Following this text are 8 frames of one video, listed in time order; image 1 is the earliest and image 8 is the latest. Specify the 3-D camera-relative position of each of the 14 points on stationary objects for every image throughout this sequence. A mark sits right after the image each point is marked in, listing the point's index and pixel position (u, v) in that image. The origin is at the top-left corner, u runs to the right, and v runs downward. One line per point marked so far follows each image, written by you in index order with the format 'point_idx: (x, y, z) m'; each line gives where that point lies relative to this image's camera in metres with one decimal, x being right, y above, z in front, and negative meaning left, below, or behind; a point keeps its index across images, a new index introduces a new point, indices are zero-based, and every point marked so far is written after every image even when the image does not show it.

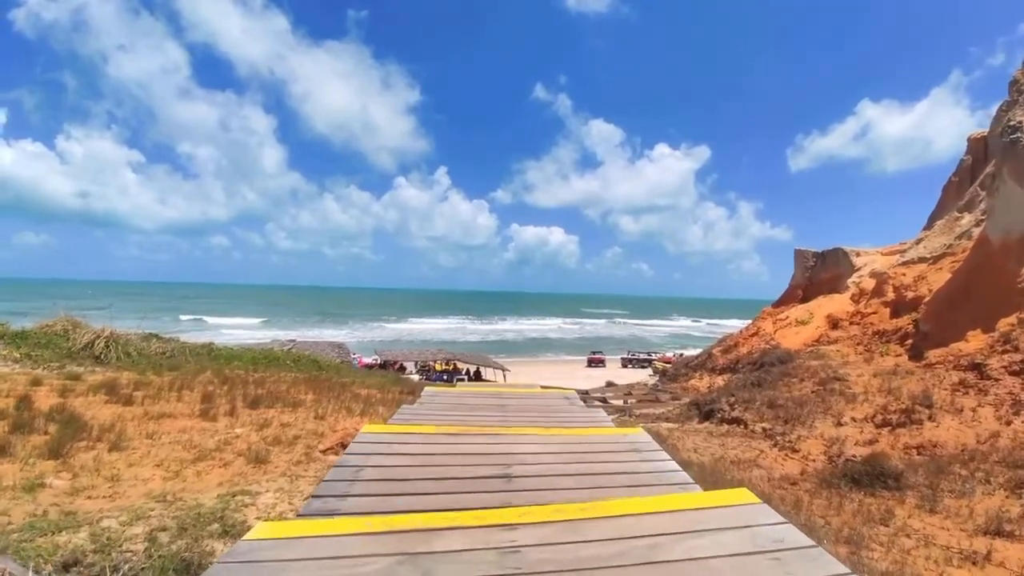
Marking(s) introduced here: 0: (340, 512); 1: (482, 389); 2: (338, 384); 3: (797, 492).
0: (-1.0, -1.3, +3.4) m
1: (-0.6, -1.9, +11.1) m
2: (-4.0, -2.1, +13.3) m
3: (+3.3, -2.3, +6.7) m
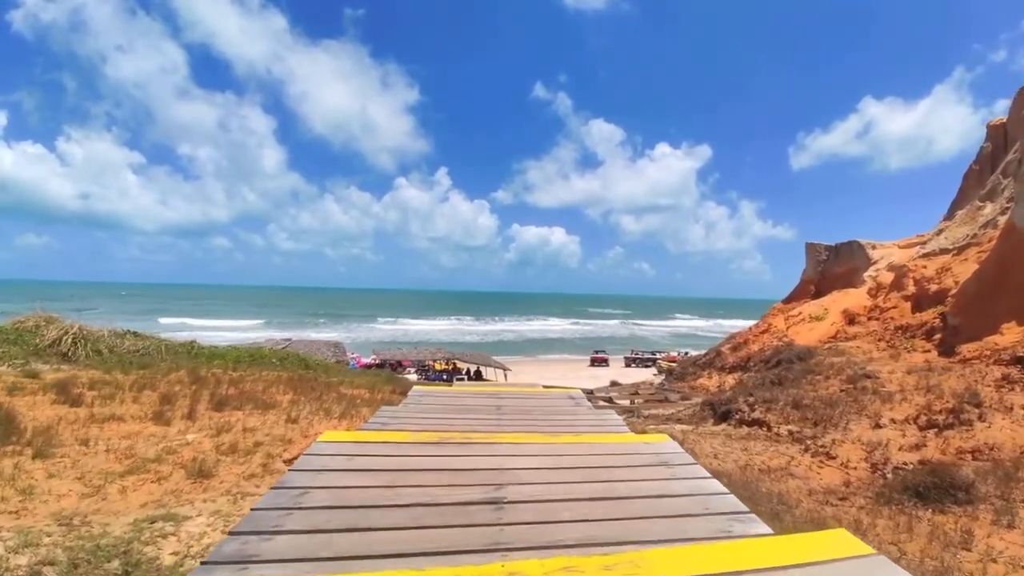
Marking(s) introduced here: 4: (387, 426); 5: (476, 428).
0: (-1.0, -1.1, +2.4) m
1: (-0.6, -1.7, +10.1) m
2: (-4.0, -1.9, +12.3) m
3: (+3.2, -2.1, +5.6) m
4: (-1.1, -1.2, +5.1) m
5: (-0.3, -1.2, +5.0) m
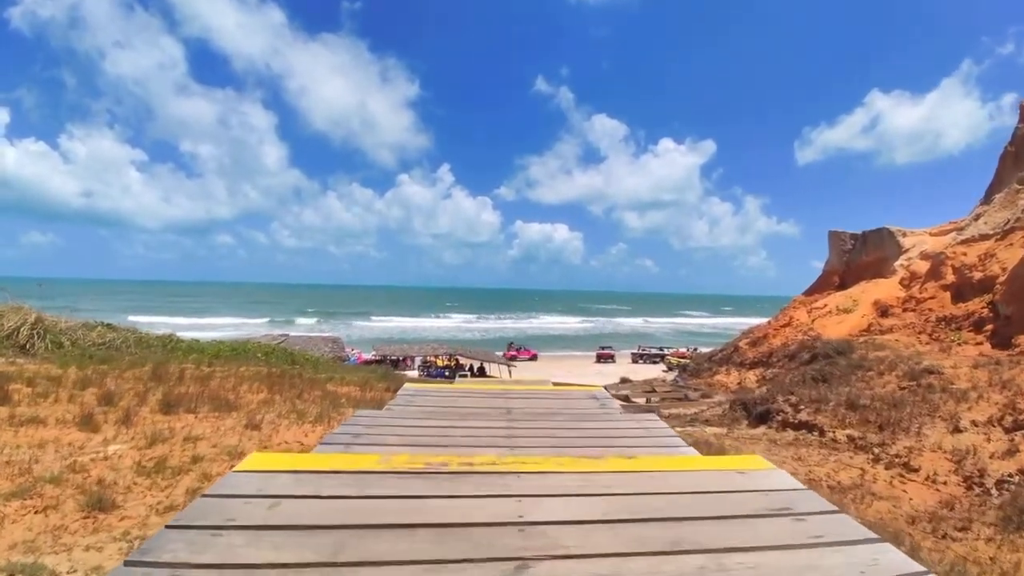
0: (-0.9, -0.9, +1.0) m
1: (-0.5, -1.4, +8.7) m
2: (-3.8, -1.6, +10.9) m
3: (+3.3, -1.9, +4.3) m
4: (-1.0, -1.0, +3.8) m
5: (-0.2, -0.9, +3.6) m
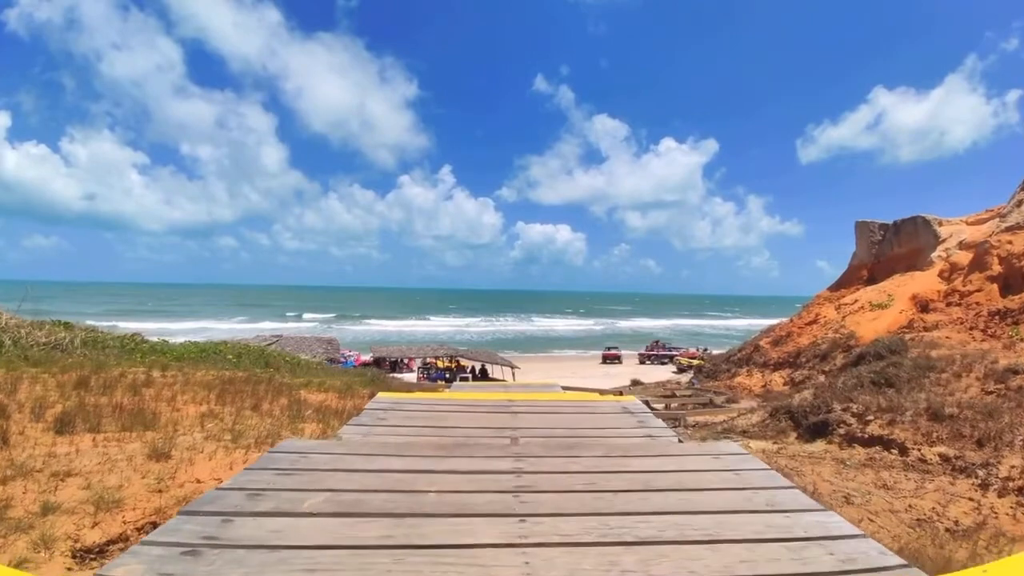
0: (-0.9, -0.7, -0.6) m
1: (-0.4, -1.3, +7.1) m
2: (-3.8, -1.5, +9.3) m
3: (+3.4, -1.7, +2.6) m
4: (-0.9, -0.8, +2.2) m
5: (-0.2, -0.8, +2.0) m
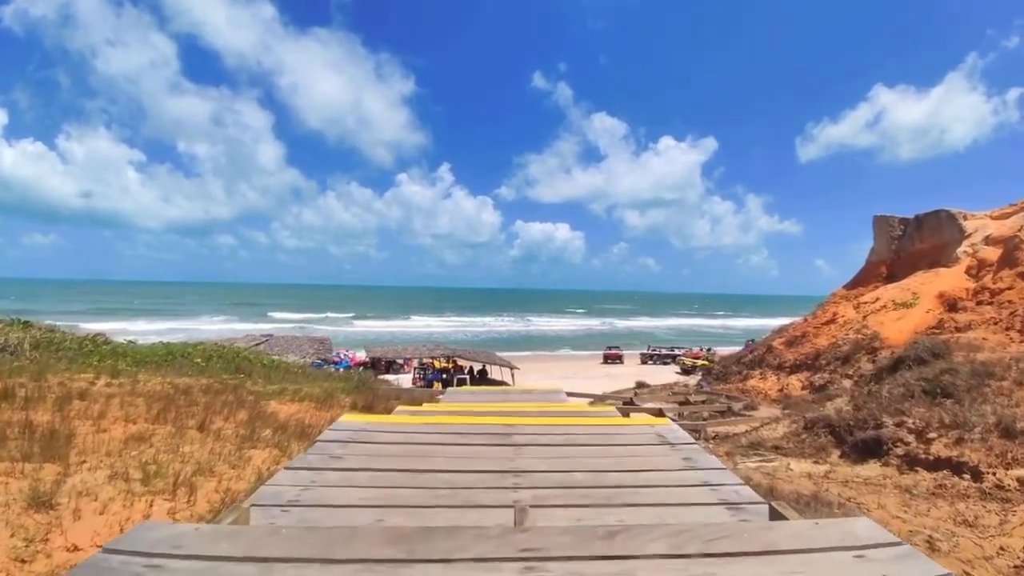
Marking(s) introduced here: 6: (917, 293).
0: (-0.9, -0.6, -1.7) m
1: (-0.4, -1.2, +6.0) m
2: (-3.8, -1.4, +8.2) m
3: (+3.4, -1.6, +1.5) m
4: (-0.9, -0.7, +1.0) m
5: (-0.2, -0.7, +0.9) m
6: (+11.4, -0.1, +16.7) m
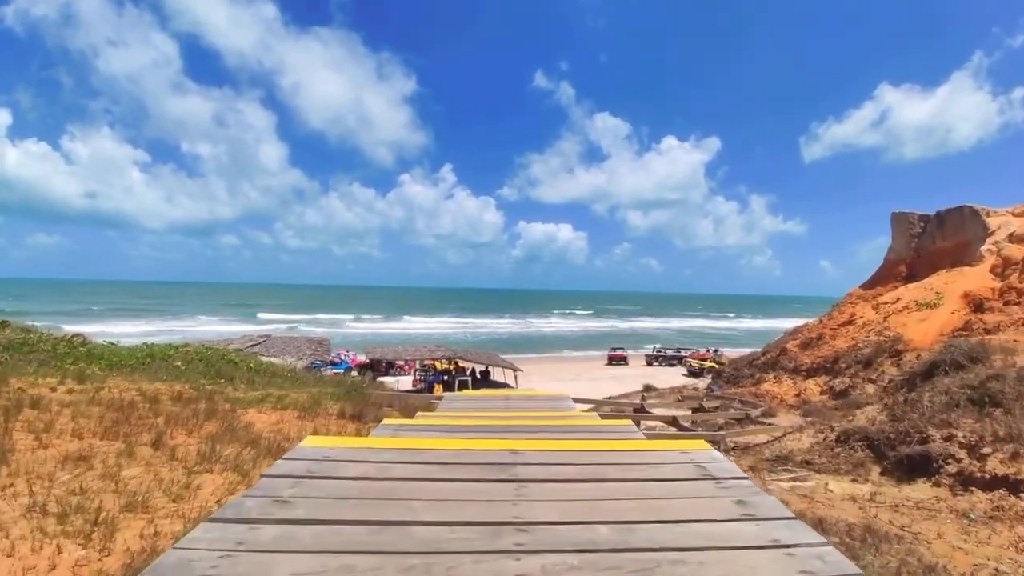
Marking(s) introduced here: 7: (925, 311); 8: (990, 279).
0: (-0.9, -0.6, -2.5) m
1: (-0.4, -1.2, +5.2) m
2: (-3.7, -1.4, +7.4) m
3: (+3.4, -1.6, +0.7) m
4: (-0.9, -0.7, +0.3) m
5: (-0.2, -0.7, +0.1) m
6: (+11.5, -0.1, +15.9) m
7: (+10.7, -0.6, +15.4) m
8: (+12.6, +0.3, +15.6) m
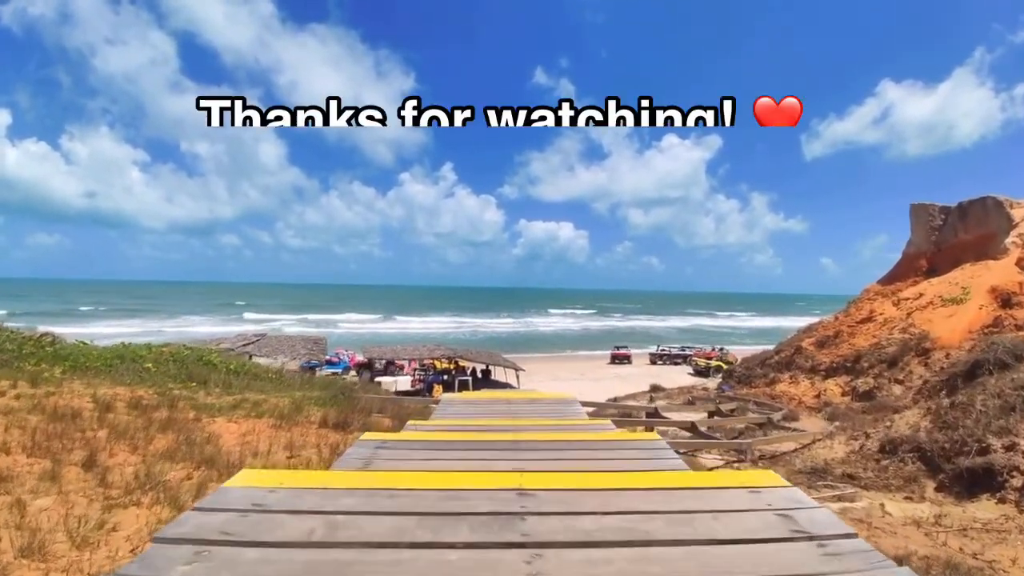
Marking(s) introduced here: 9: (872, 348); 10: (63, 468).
0: (-0.9, -0.5, -3.3) m
1: (-0.4, -1.1, +4.4) m
2: (-3.7, -1.3, +6.6) m
3: (+3.4, -1.5, -0.1) m
4: (-0.9, -0.6, -0.6) m
5: (-0.1, -0.6, -0.7) m
6: (+11.6, 0.0, +15.1) m
7: (+10.8, -0.5, +14.5) m
8: (+12.6, +0.4, +14.8) m
9: (+8.8, -1.5, +14.5) m
10: (-3.0, -1.2, +3.8) m
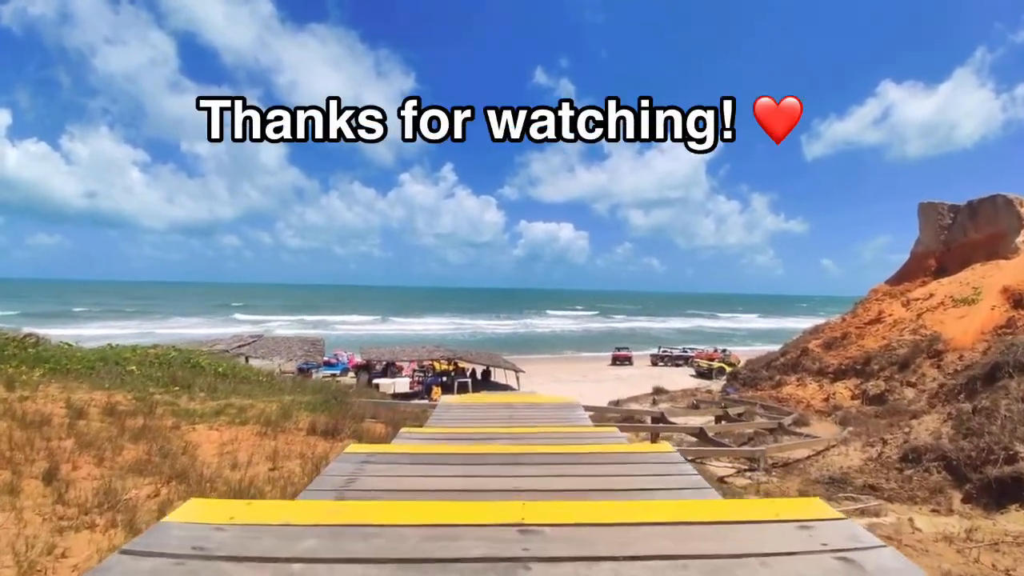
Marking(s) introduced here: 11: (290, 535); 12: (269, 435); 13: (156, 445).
0: (-0.9, -0.5, -3.7) m
1: (-0.4, -1.1, +4.0) m
2: (-3.7, -1.3, +6.2) m
3: (+3.4, -1.5, -0.5) m
4: (-0.9, -0.6, -1.0) m
5: (-0.1, -0.6, -1.1) m
6: (+11.6, 0.0, +14.7) m
7: (+10.8, -0.5, +14.1) m
8: (+12.6, +0.4, +14.4) m
9: (+8.8, -1.5, +14.1) m
10: (-3.0, -1.2, +3.4) m
11: (-0.6, -0.8, +1.8) m
12: (-2.3, -1.5, +5.8) m
13: (-2.7, -1.3, +4.6) m
